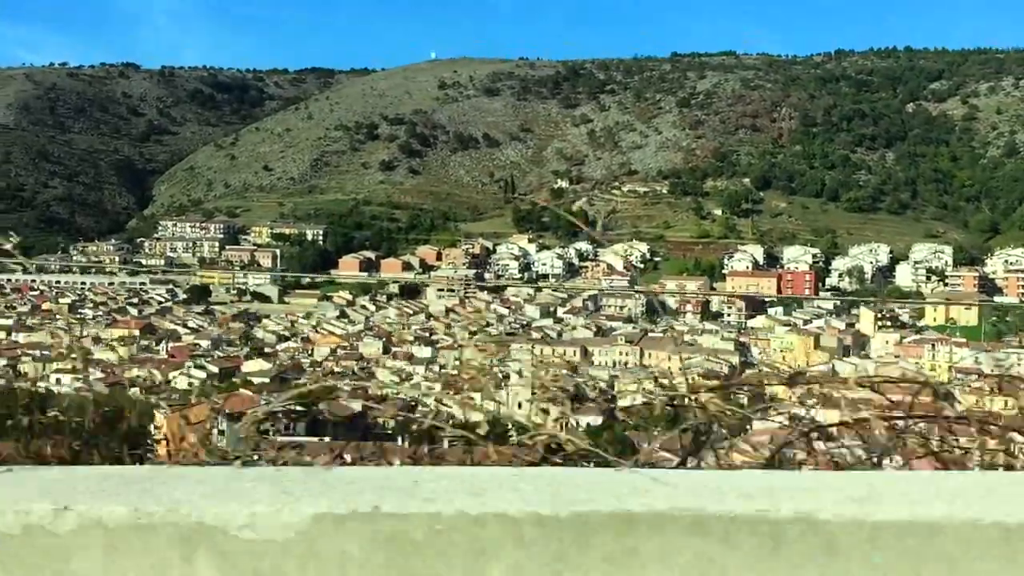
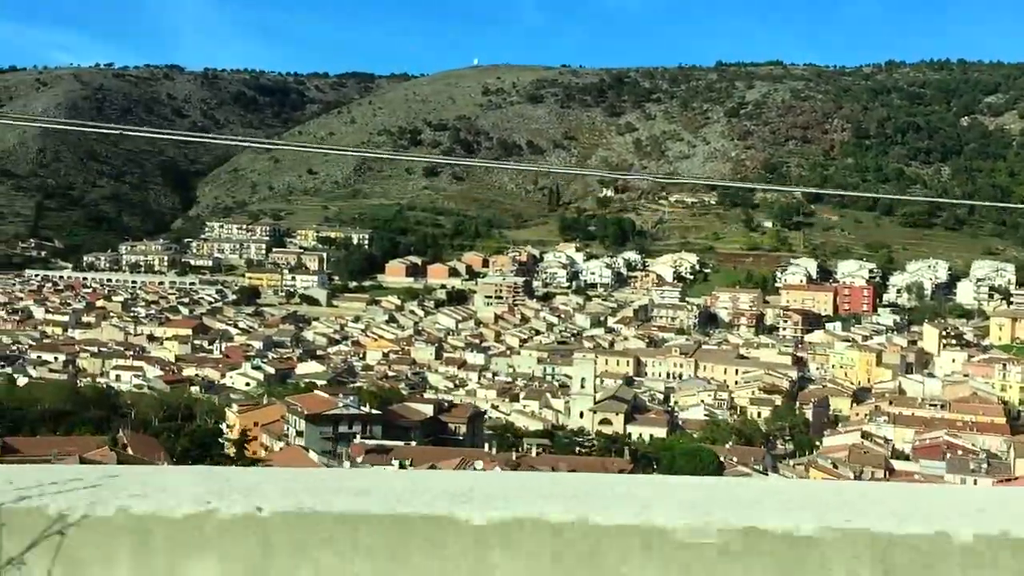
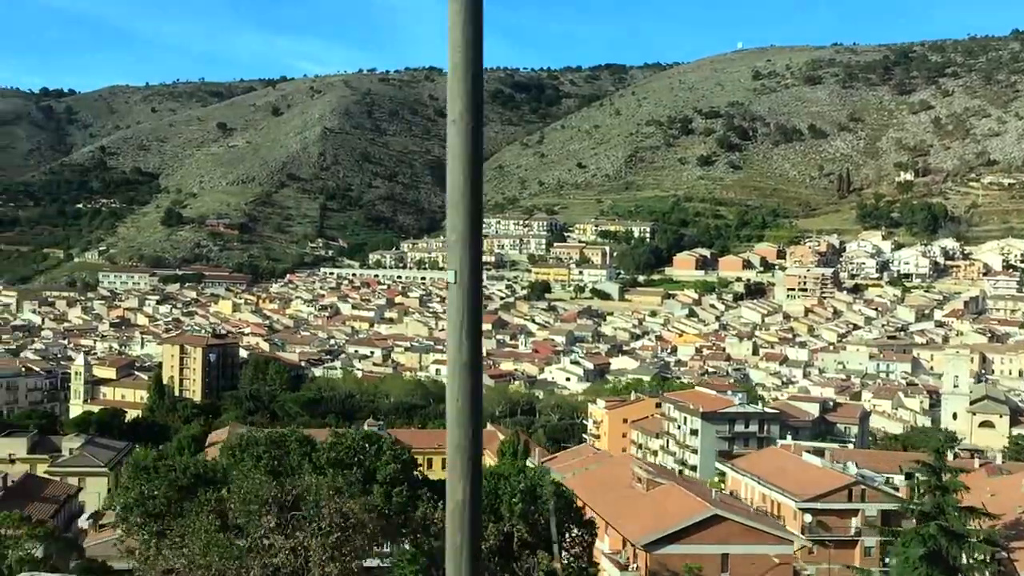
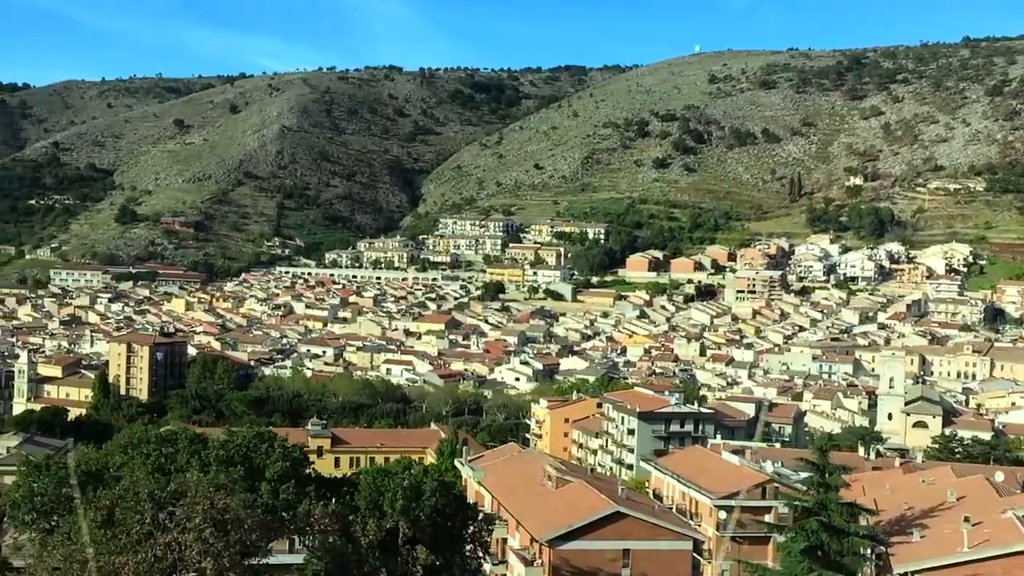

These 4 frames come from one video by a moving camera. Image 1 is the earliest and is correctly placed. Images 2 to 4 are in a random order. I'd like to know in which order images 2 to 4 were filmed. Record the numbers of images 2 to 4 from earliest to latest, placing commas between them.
2, 4, 3
